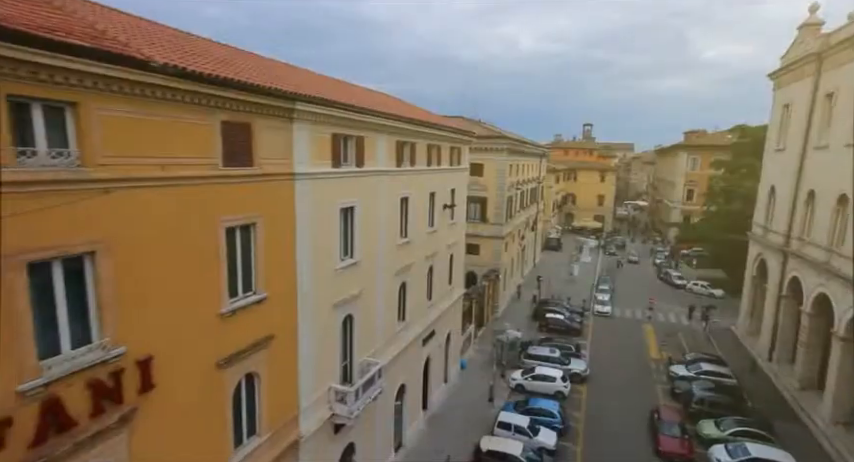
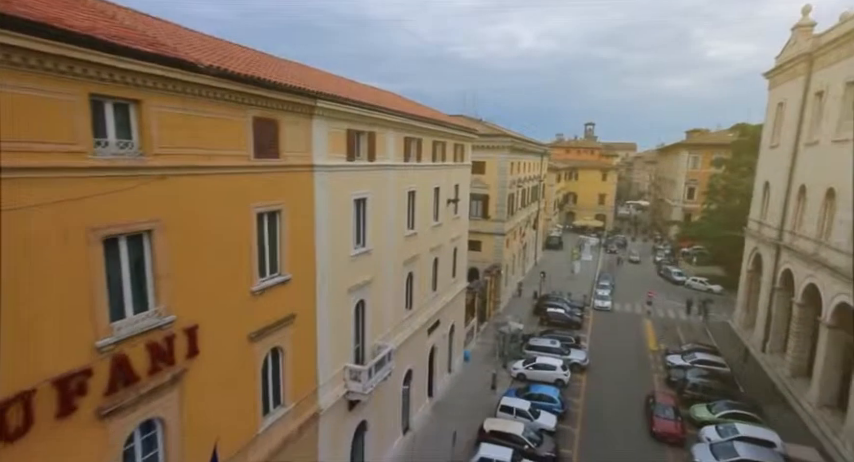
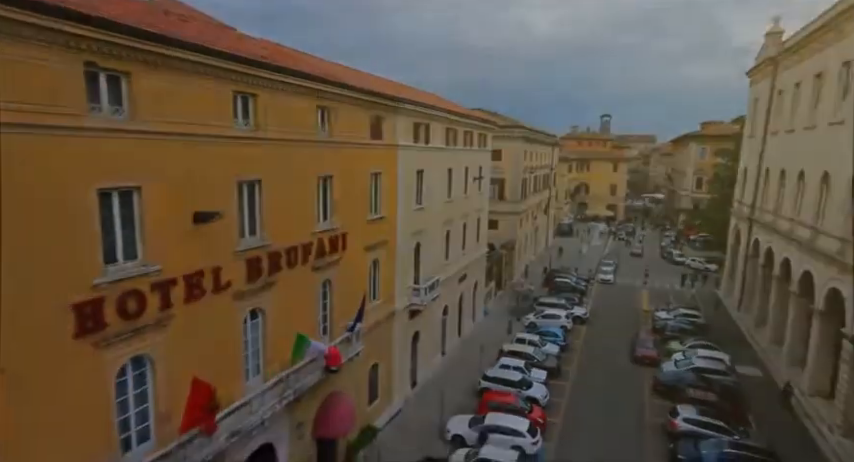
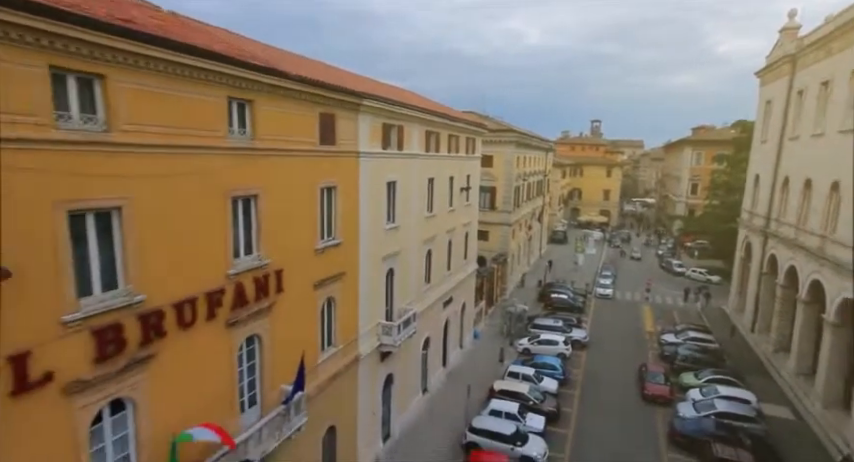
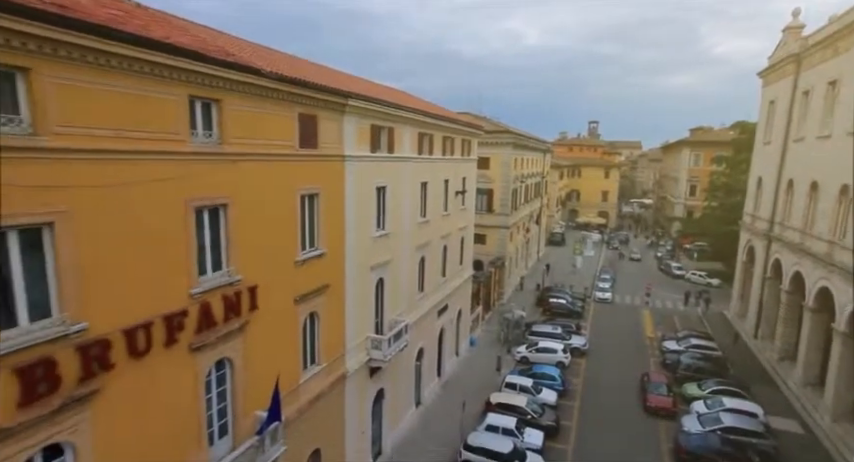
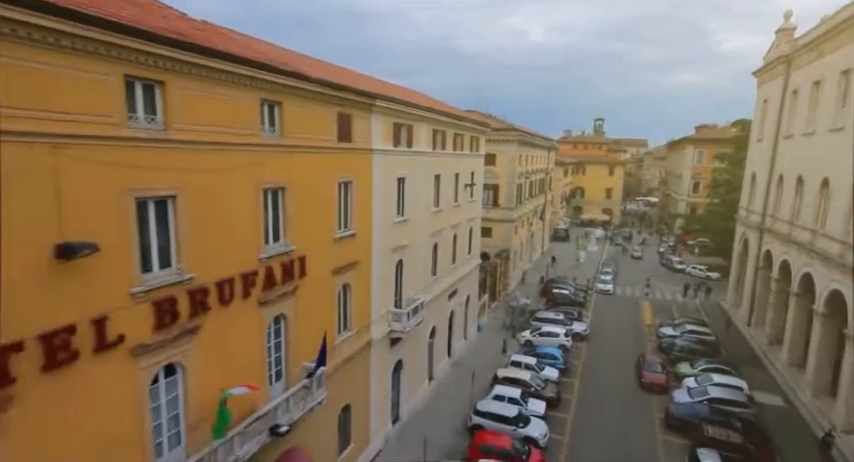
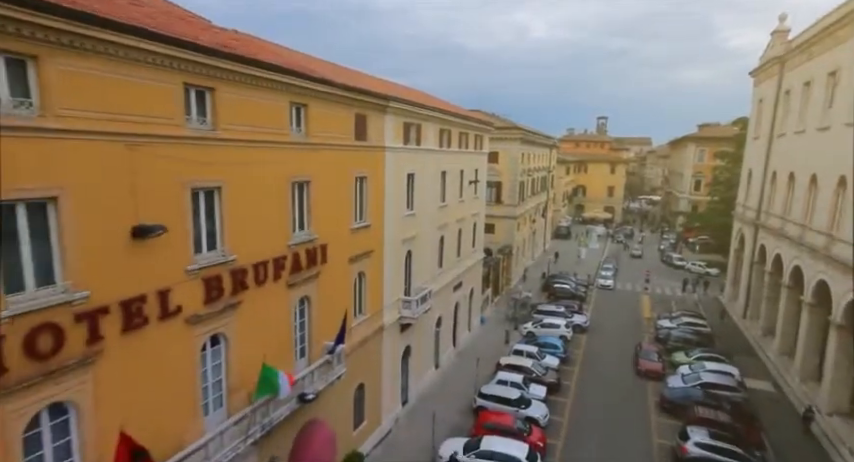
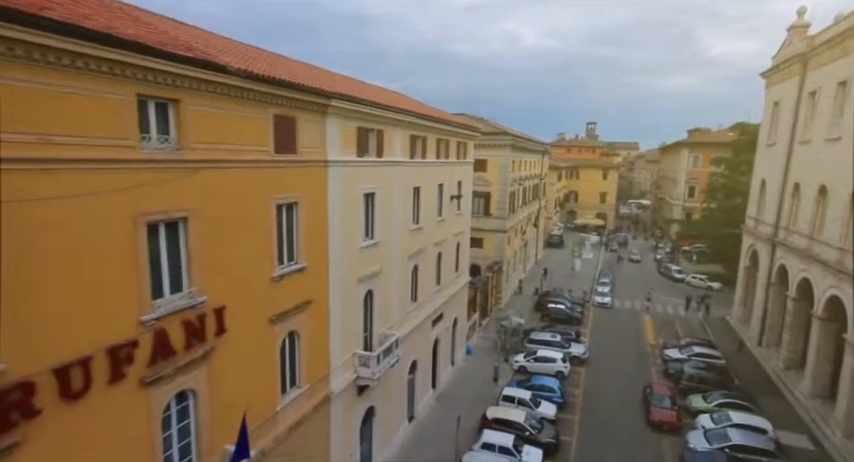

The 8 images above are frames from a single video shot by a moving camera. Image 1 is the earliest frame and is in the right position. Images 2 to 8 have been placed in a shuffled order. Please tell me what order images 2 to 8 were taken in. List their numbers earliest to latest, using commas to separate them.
2, 8, 5, 4, 6, 7, 3
